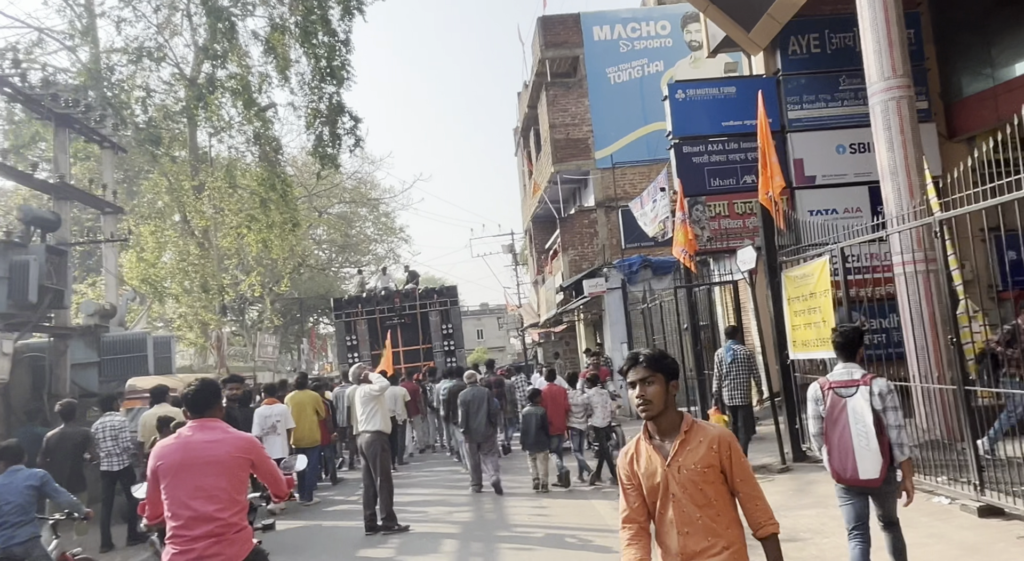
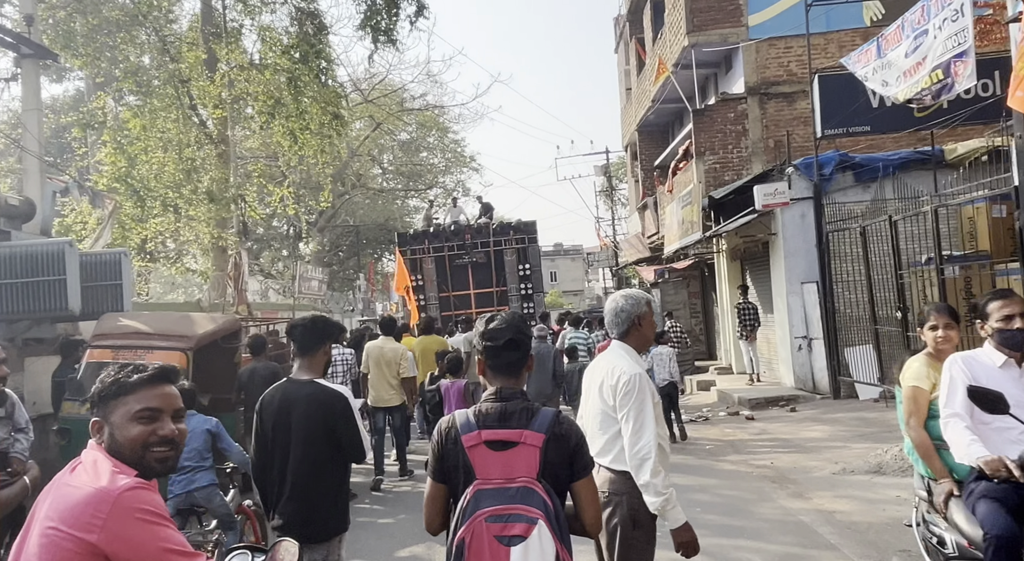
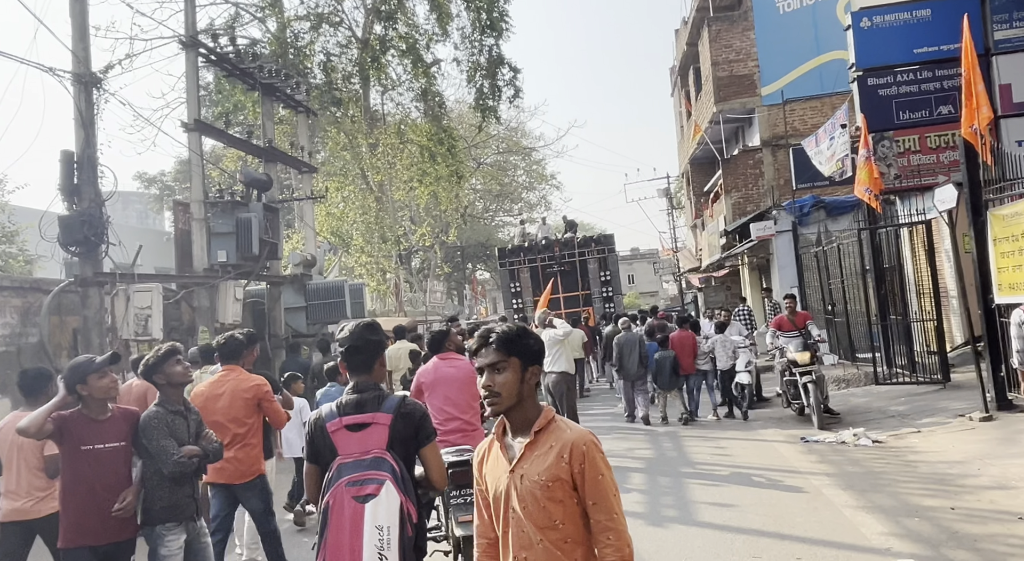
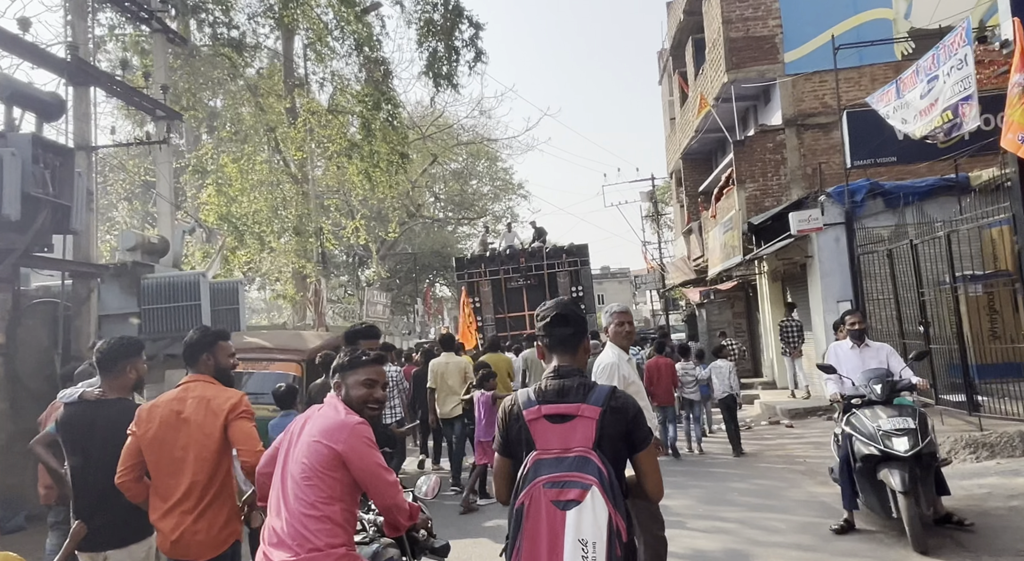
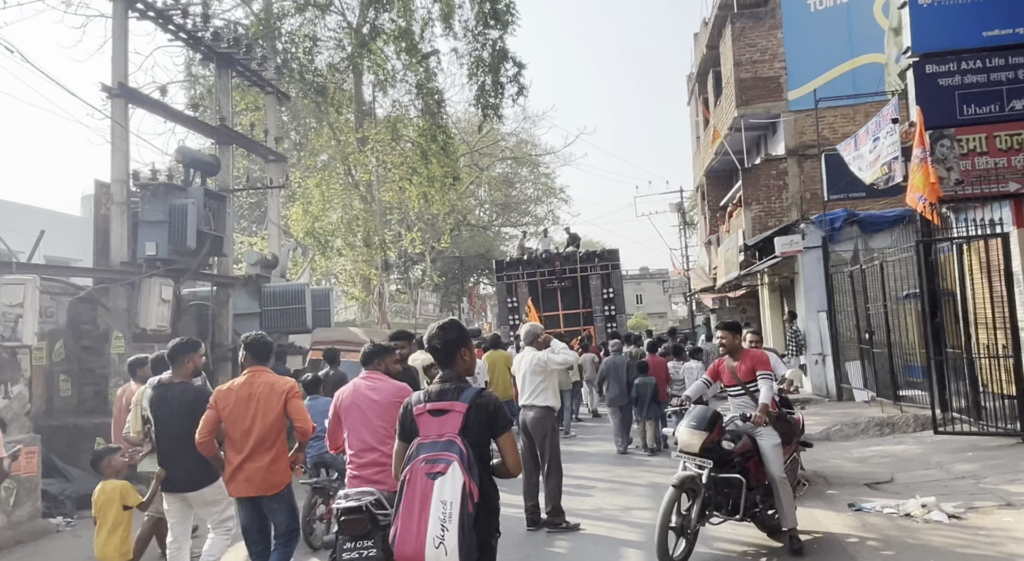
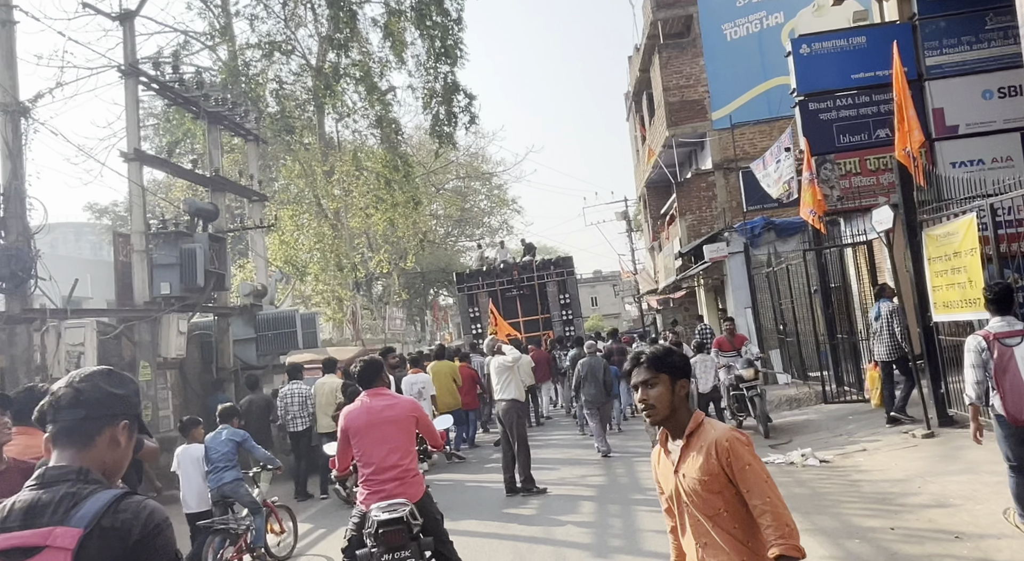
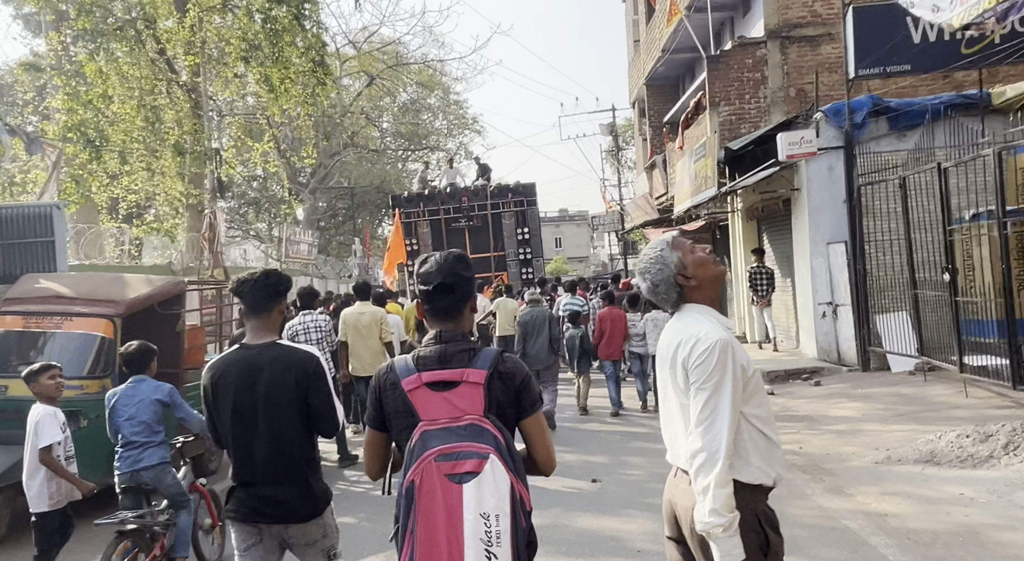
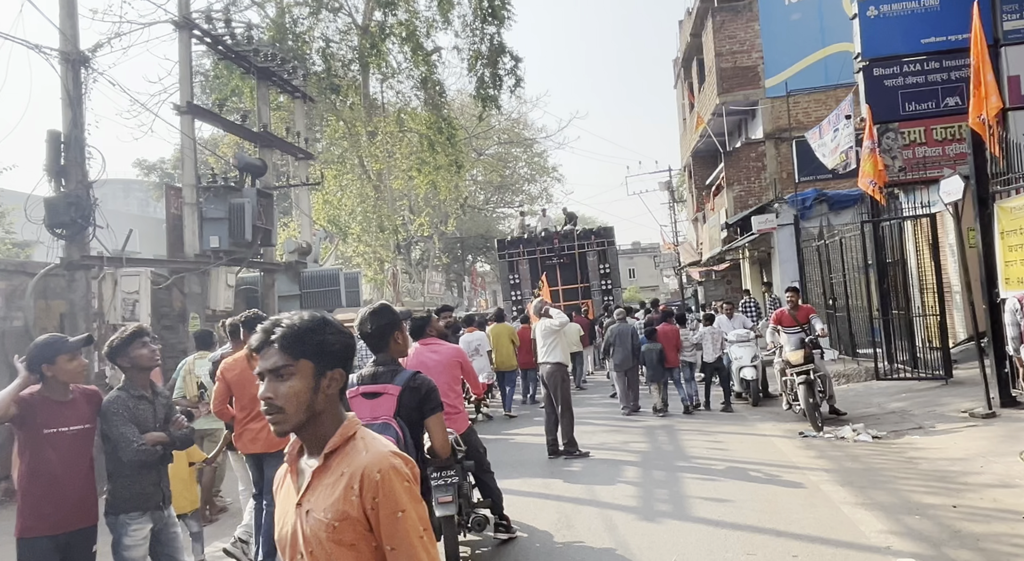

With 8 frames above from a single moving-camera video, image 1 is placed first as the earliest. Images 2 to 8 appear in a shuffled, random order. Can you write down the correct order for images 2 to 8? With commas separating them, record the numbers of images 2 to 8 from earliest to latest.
6, 3, 8, 5, 4, 2, 7
